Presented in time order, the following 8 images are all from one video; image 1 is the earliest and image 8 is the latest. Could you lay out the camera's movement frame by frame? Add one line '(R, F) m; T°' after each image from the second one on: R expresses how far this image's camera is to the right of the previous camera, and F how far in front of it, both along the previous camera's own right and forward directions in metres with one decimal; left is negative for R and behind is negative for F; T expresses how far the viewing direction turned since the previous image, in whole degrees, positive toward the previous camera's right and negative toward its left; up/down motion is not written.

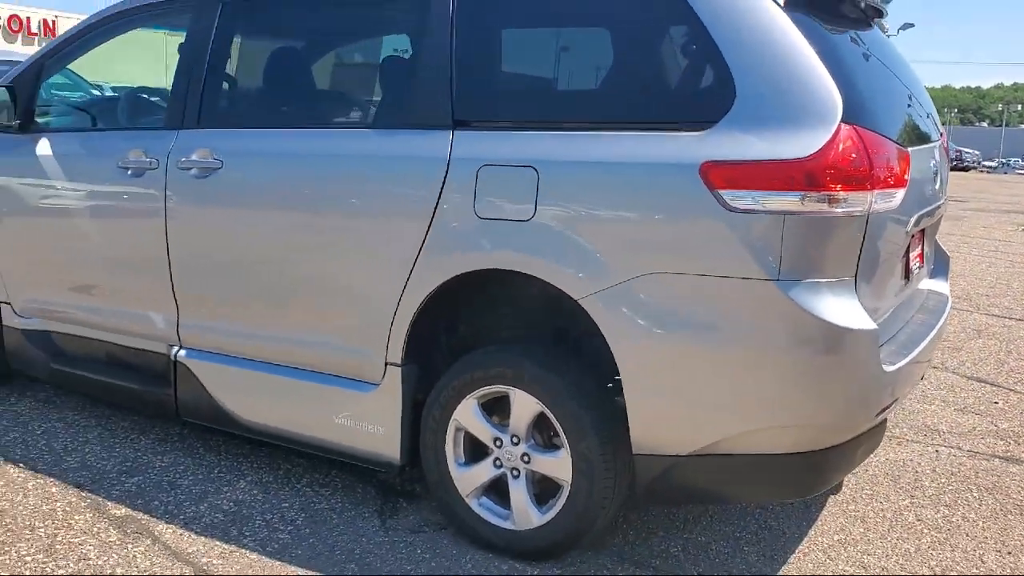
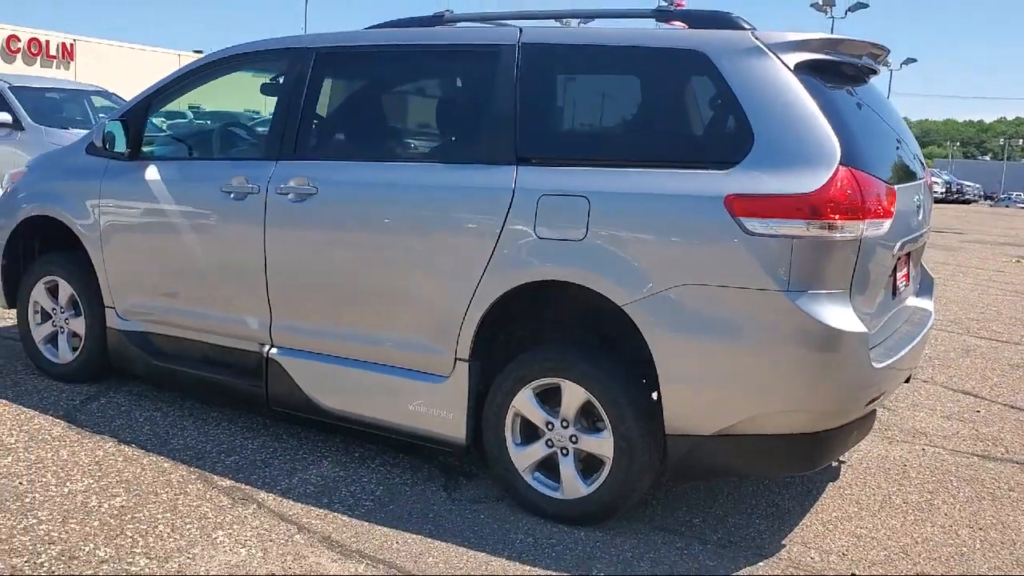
(-0.2, -0.6) m; 0°
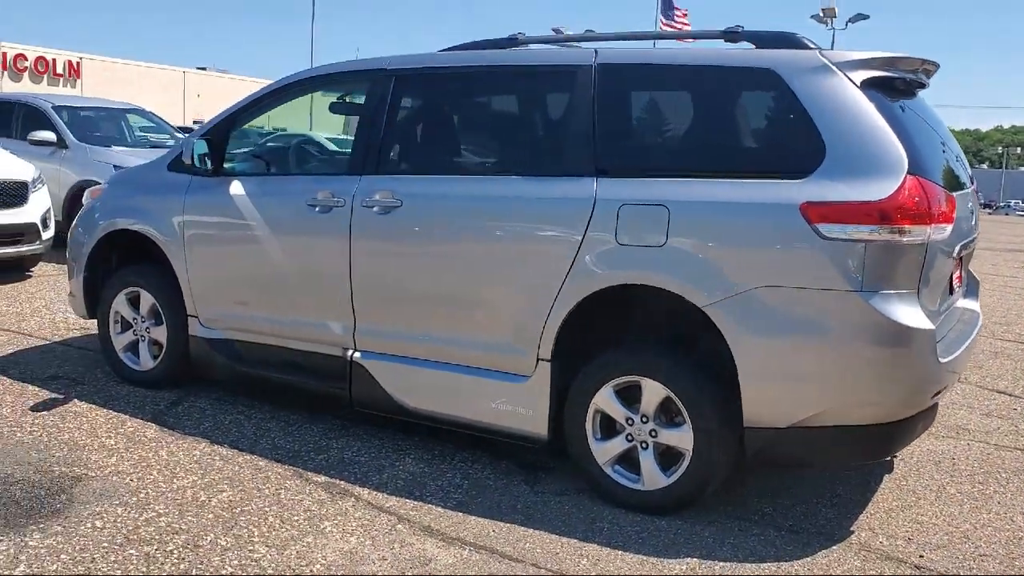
(-0.3, -0.2) m; 0°
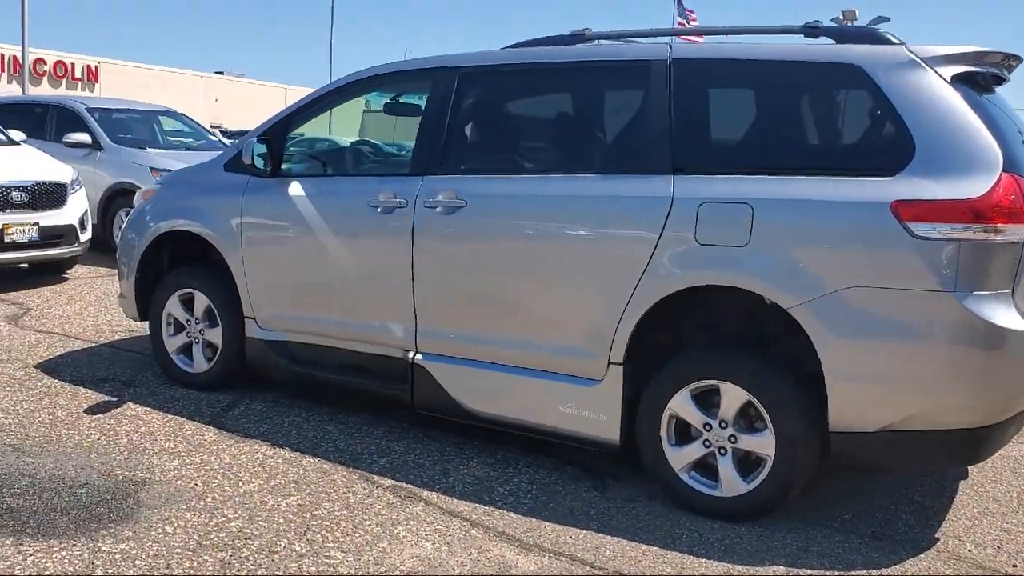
(-0.2, +0.1) m; -1°
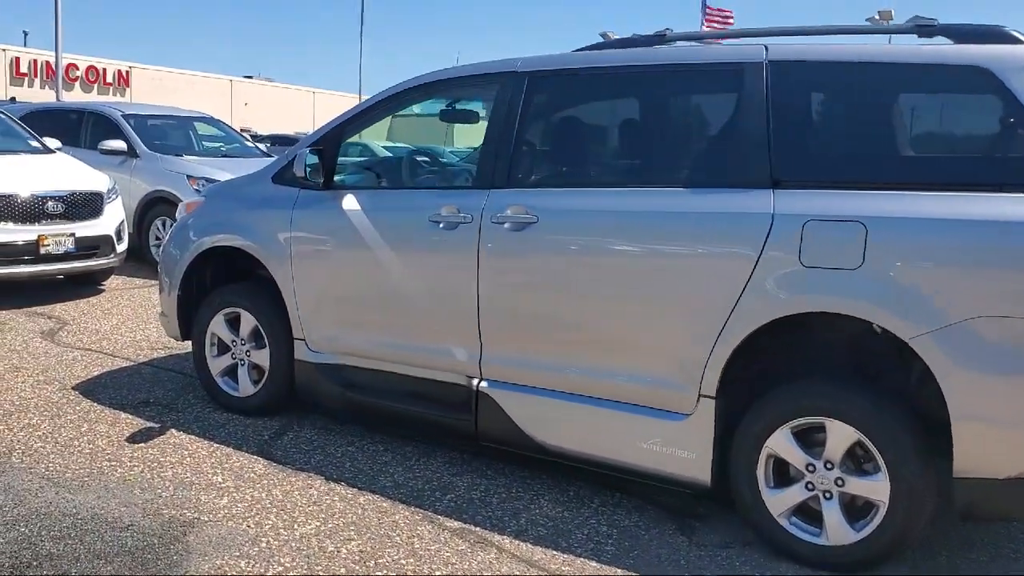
(-0.2, +0.3) m; -2°
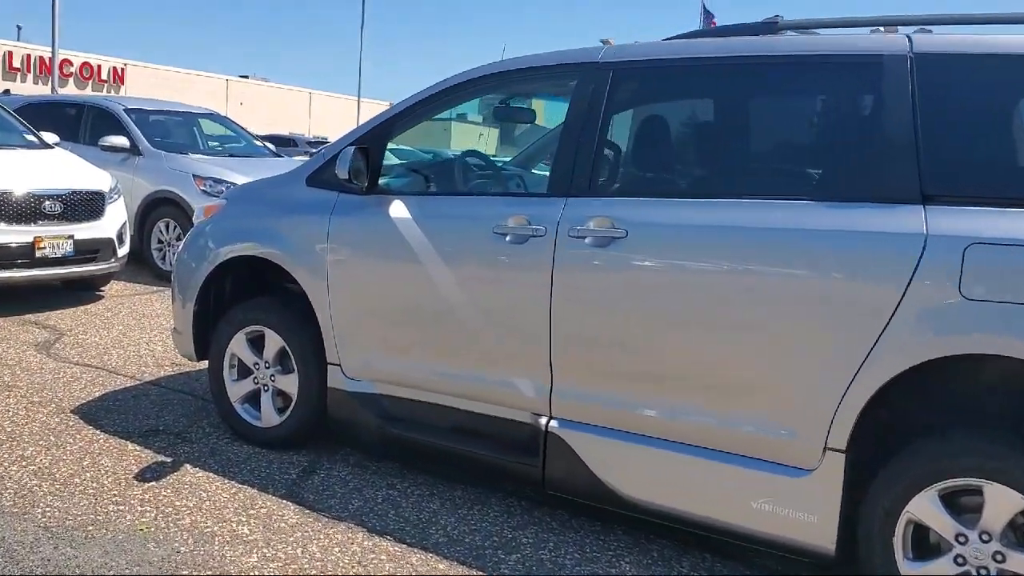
(-0.3, +0.5) m; +1°
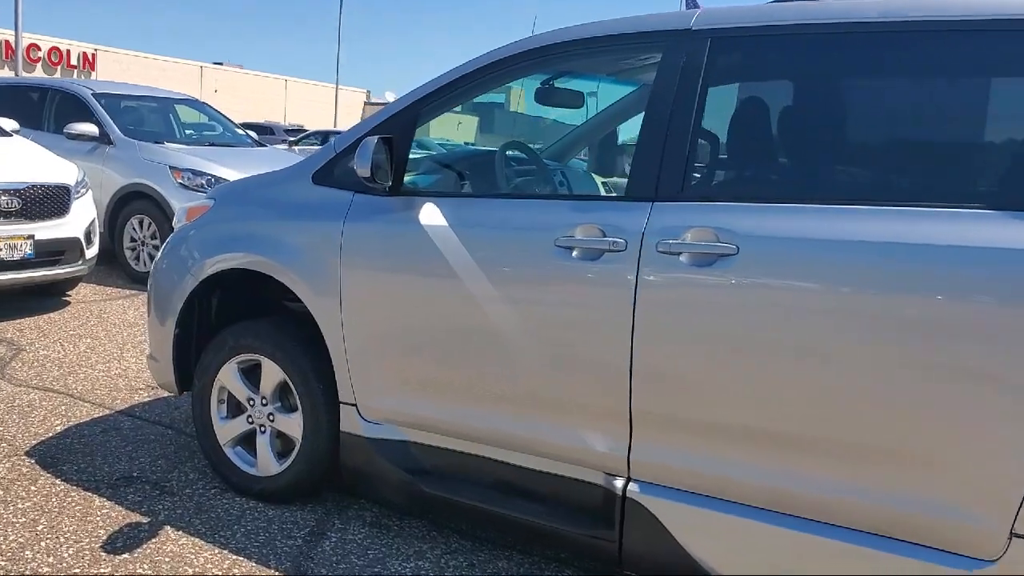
(-0.3, +0.7) m; +1°
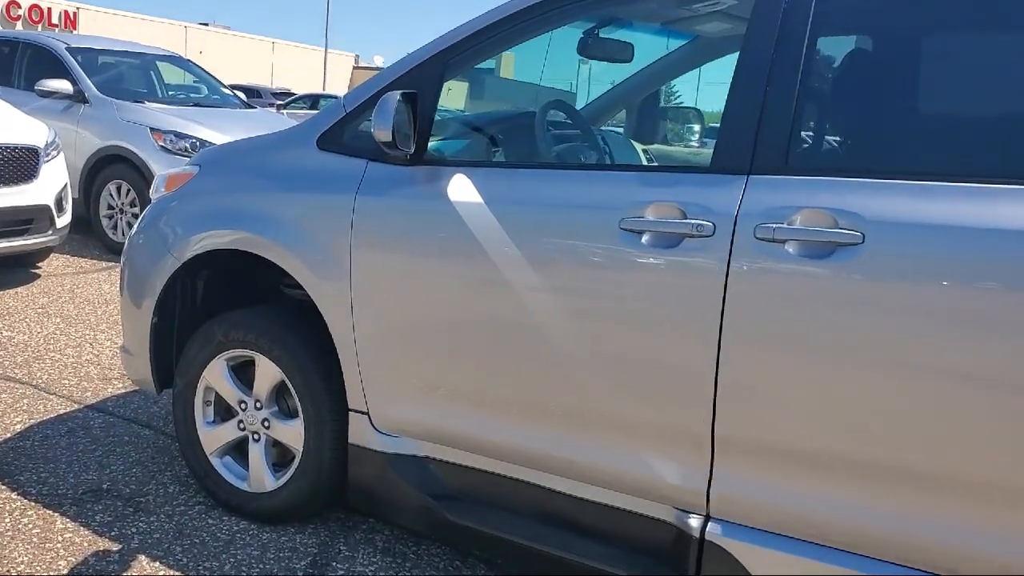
(-0.2, +0.5) m; +1°
